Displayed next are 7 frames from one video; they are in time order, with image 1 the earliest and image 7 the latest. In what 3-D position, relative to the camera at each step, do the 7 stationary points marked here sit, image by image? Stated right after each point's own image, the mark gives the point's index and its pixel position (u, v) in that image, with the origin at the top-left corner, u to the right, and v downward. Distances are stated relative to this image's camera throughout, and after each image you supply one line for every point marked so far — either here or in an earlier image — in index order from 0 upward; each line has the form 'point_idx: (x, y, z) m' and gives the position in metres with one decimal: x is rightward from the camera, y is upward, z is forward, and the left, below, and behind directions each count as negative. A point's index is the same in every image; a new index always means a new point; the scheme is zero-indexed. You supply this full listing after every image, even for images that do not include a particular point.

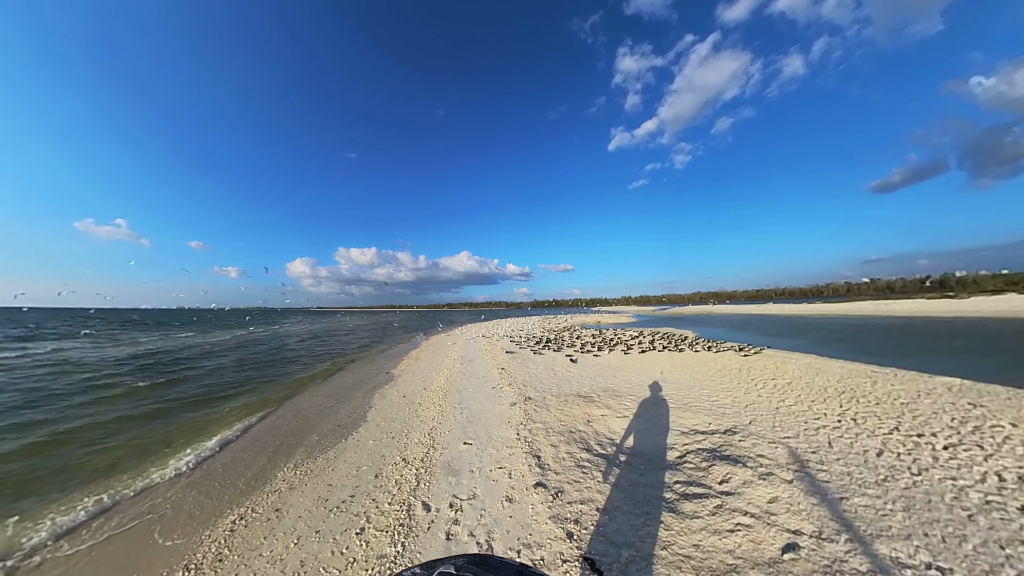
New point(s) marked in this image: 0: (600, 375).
0: (+3.4, -3.4, +13.1) m
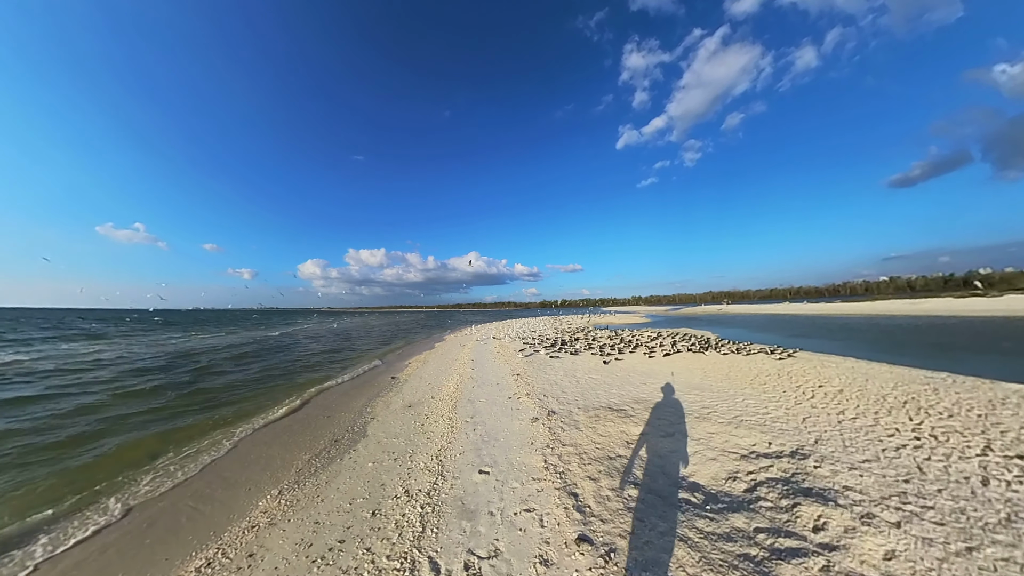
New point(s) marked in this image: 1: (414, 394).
0: (+4.0, -3.3, +11.8) m
1: (-3.5, -3.8, +12.0) m
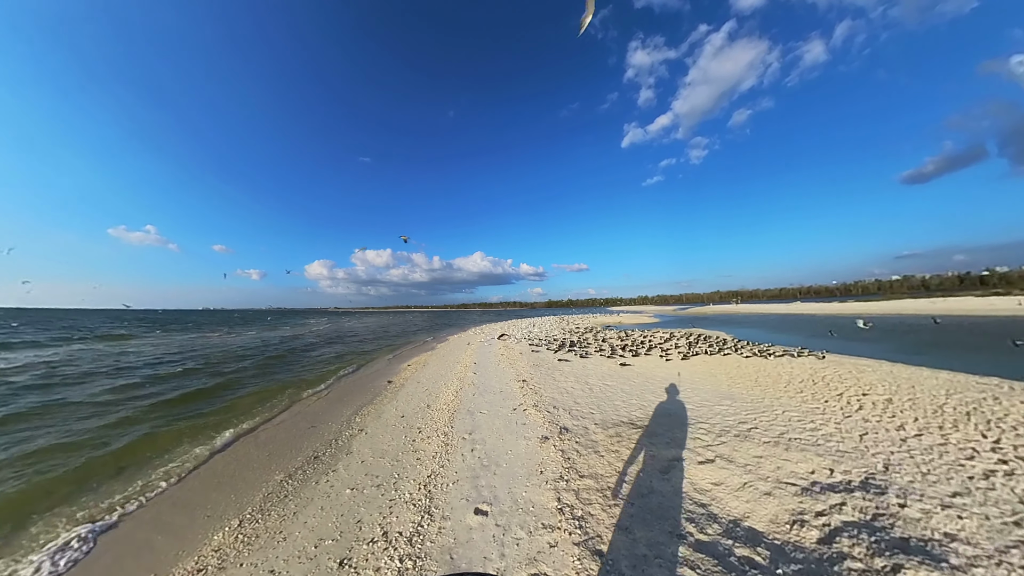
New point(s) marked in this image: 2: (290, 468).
0: (+4.1, -3.2, +10.5) m
1: (-3.3, -3.7, +10.8) m
2: (-5.1, -4.2, +7.8) m
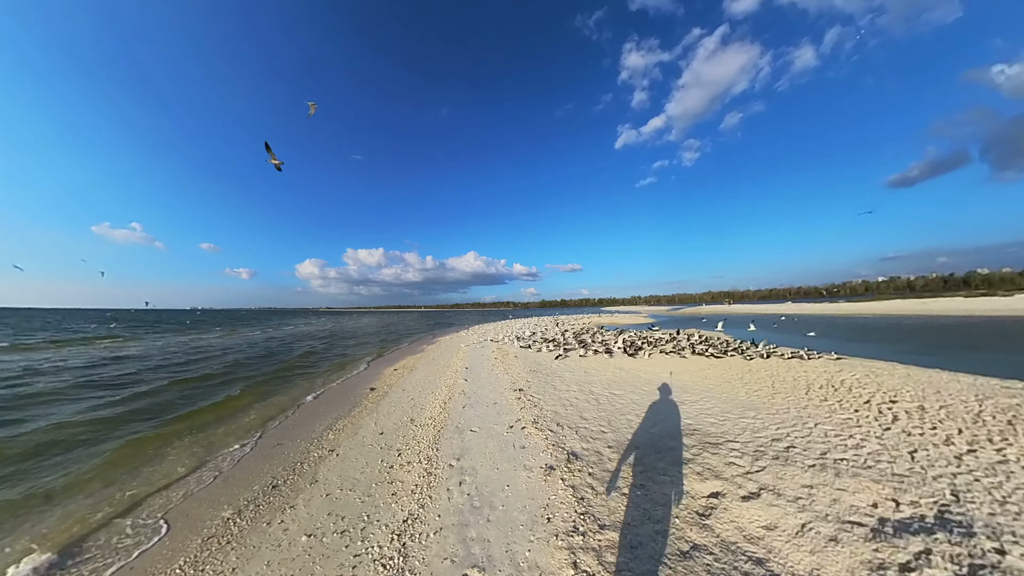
0: (+4.0, -3.1, +9.3) m
1: (-3.4, -3.6, +9.6) m
2: (-5.2, -4.1, +6.4) m
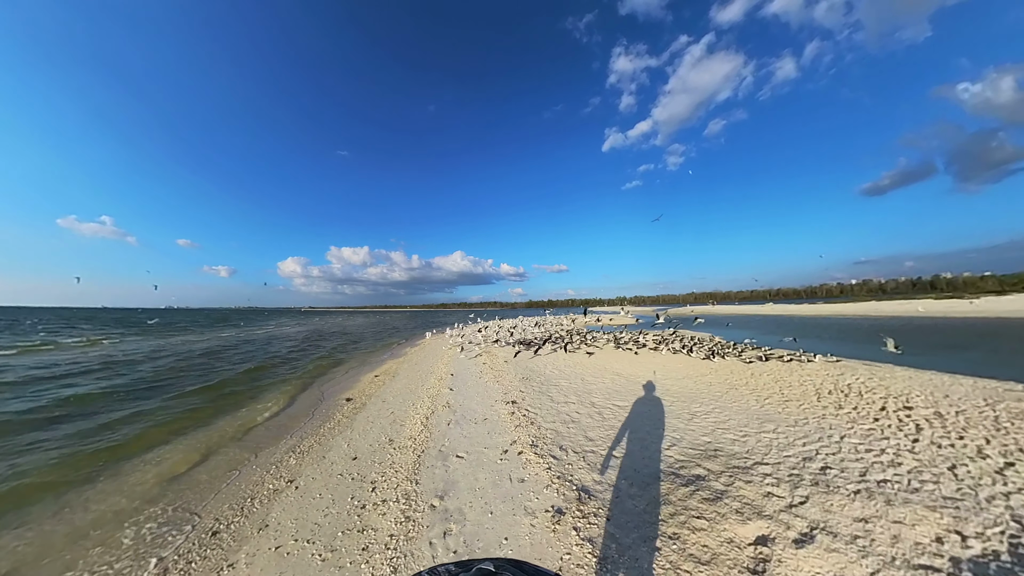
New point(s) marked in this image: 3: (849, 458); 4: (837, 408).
0: (+3.9, -3.1, +8.4) m
1: (-3.6, -3.6, +8.3) m
2: (-5.2, -4.0, +5.2) m
3: (+6.5, -3.4, +6.6) m
4: (+9.4, -3.5, +9.7) m
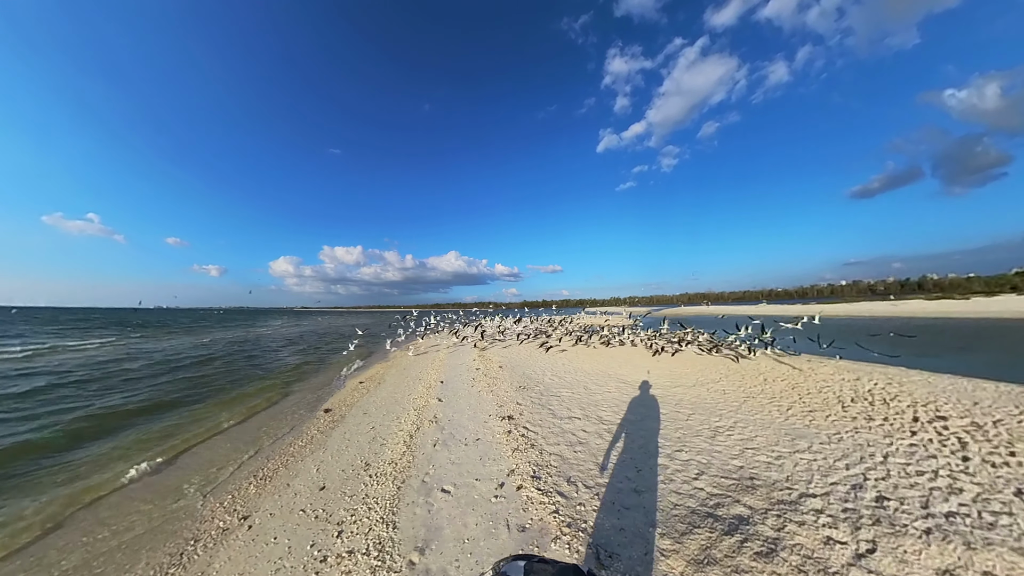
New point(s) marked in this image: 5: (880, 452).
0: (+3.8, -3.1, +7.4) m
1: (-3.7, -3.5, +7.2) m
2: (-5.2, -4.0, +4.0) m
3: (+6.5, -3.3, +5.6) m
4: (+9.3, -3.5, +8.8) m
5: (+7.6, -3.4, +7.0) m
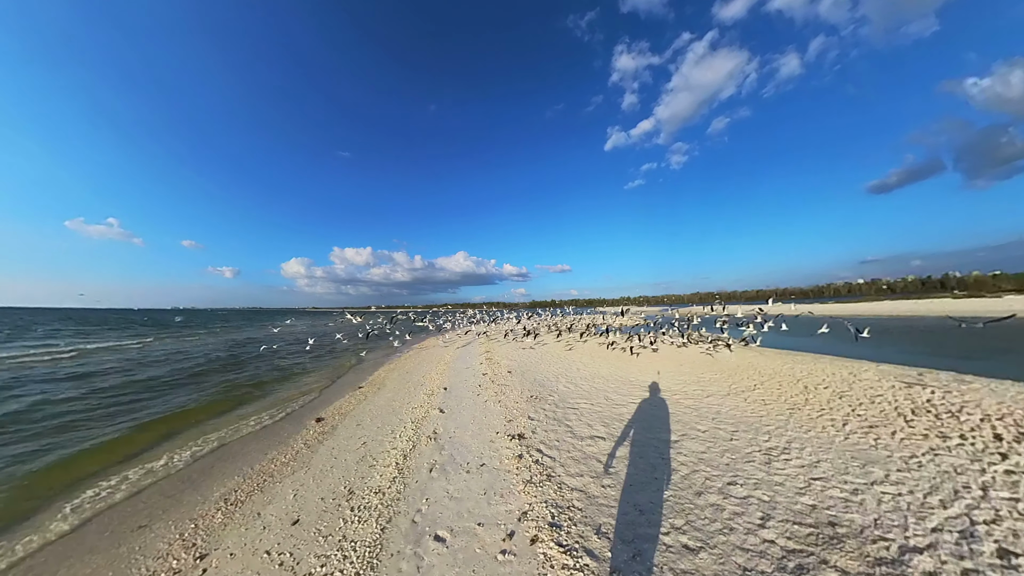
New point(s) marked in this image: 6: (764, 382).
0: (+4.0, -3.0, +6.3) m
1: (-3.5, -3.4, +6.2) m
2: (-5.1, -3.9, +3.1) m
3: (+6.6, -3.2, +4.4) m
4: (+9.5, -3.3, +7.5) m
5: (+7.8, -3.3, +5.7) m
6: (+9.0, -3.4, +12.1) m
